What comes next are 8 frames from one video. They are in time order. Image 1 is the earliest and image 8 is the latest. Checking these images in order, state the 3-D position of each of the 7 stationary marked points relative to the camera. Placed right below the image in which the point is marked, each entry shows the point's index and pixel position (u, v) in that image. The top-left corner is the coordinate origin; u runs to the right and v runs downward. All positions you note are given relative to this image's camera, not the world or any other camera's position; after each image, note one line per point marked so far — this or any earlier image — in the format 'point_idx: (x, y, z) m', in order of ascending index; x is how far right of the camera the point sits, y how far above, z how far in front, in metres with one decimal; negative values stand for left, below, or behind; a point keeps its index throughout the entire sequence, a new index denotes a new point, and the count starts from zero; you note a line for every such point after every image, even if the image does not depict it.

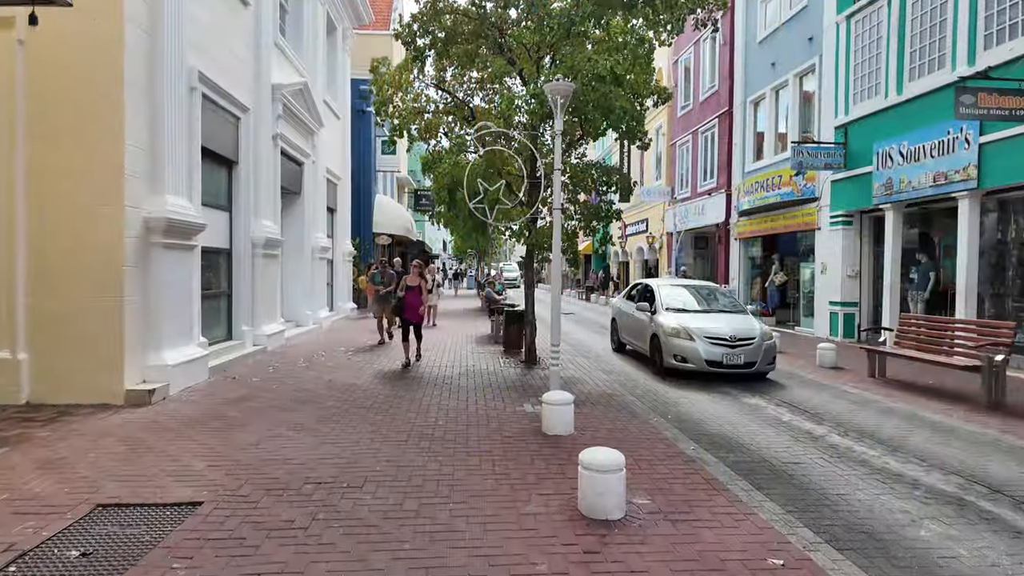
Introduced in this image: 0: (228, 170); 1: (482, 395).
0: (-5.2, +2.2, +11.5) m
1: (-0.4, -1.5, +8.5) m
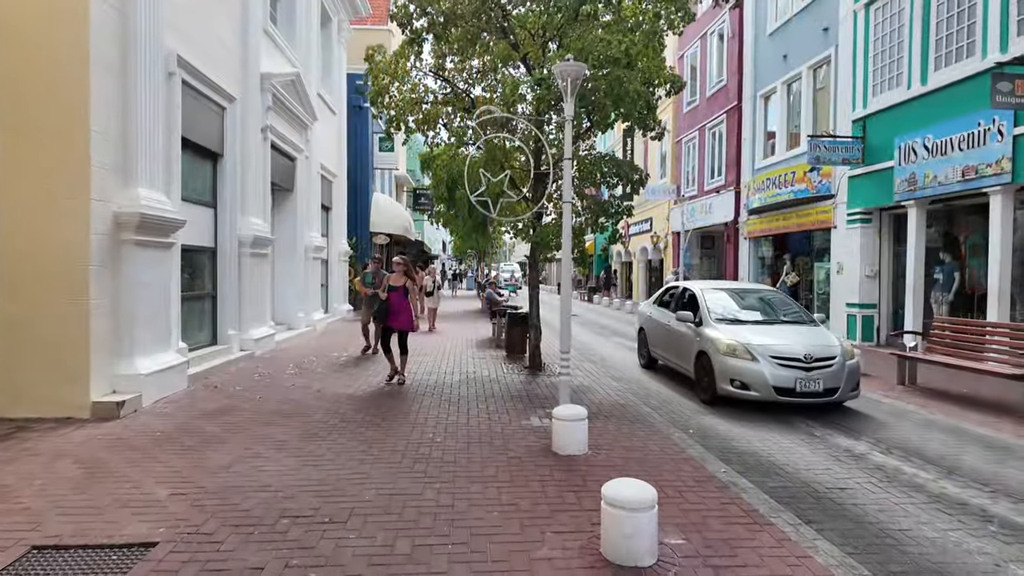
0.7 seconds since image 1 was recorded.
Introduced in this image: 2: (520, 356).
0: (-5.2, +2.1, +10.8) m
1: (-0.3, -1.5, +7.8) m
2: (+0.2, -1.3, +12.0) m
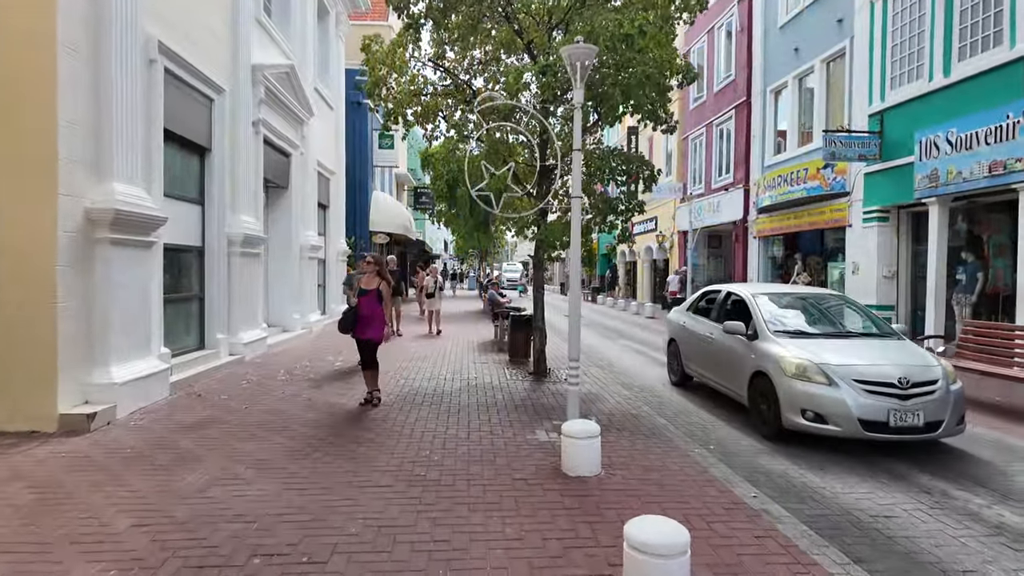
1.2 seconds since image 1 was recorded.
0: (-5.1, +2.1, +10.2) m
1: (-0.3, -1.5, +7.2) m
2: (+0.2, -1.3, +11.5) m
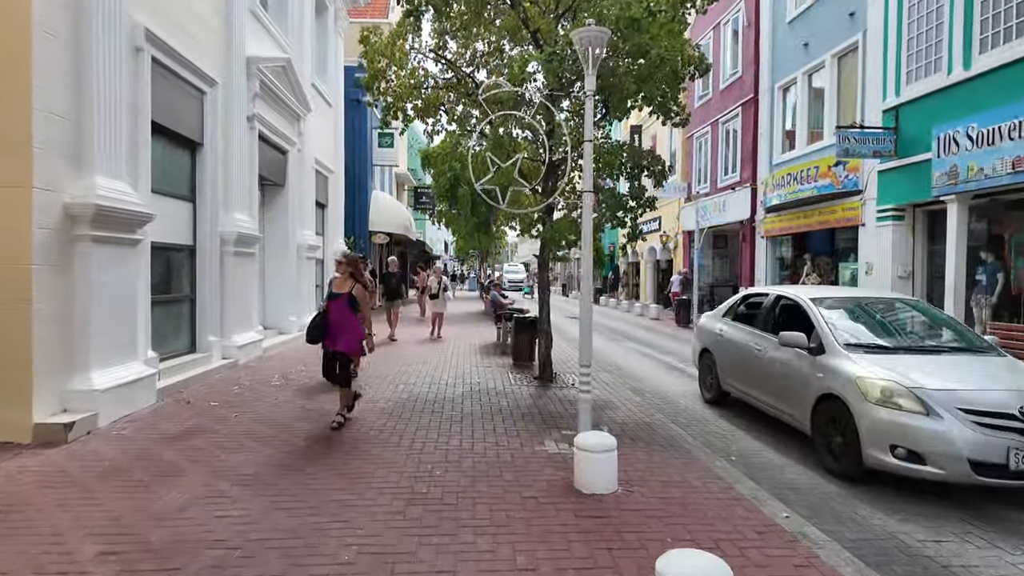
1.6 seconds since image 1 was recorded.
0: (-5.0, +2.1, +9.8) m
1: (-0.2, -1.5, +6.8) m
2: (+0.3, -1.4, +11.1) m
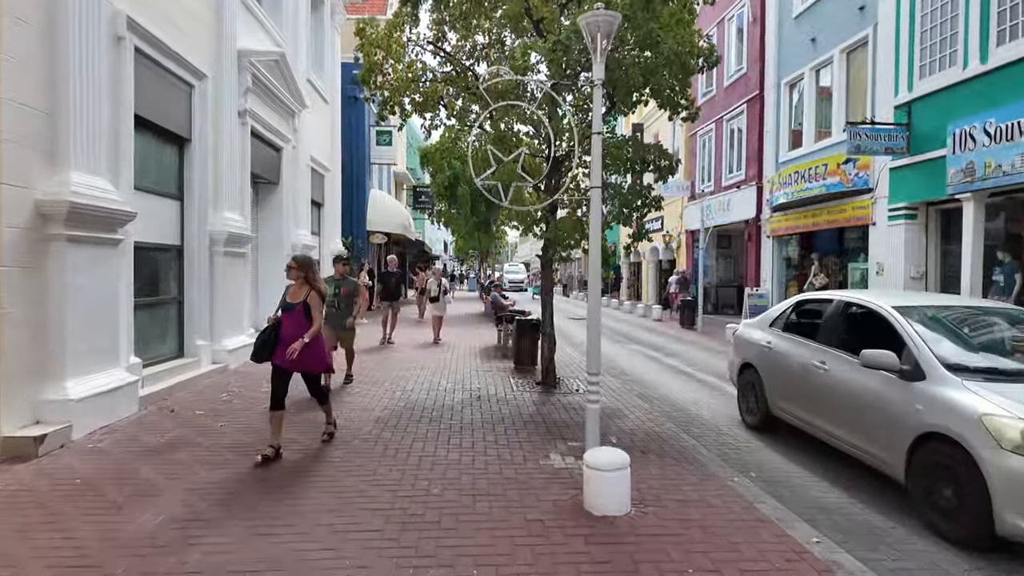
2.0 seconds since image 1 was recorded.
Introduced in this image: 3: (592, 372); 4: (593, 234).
0: (-5.0, +2.1, +9.4) m
1: (-0.2, -1.5, +6.4) m
2: (+0.3, -1.4, +10.7) m
3: (+0.7, -0.8, +5.8) m
4: (+0.8, +0.5, +6.0) m
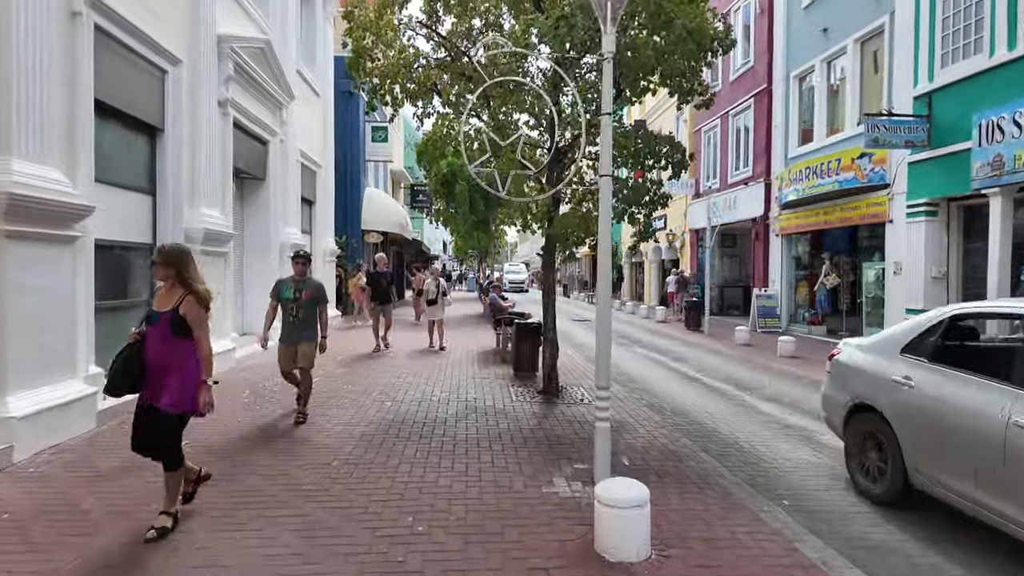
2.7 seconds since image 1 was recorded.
0: (-5.0, +2.1, +8.7) m
1: (-0.2, -1.6, +5.7) m
2: (+0.3, -1.4, +10.0) m
3: (+0.7, -0.8, +5.1) m
4: (+0.8, +0.5, +5.4) m
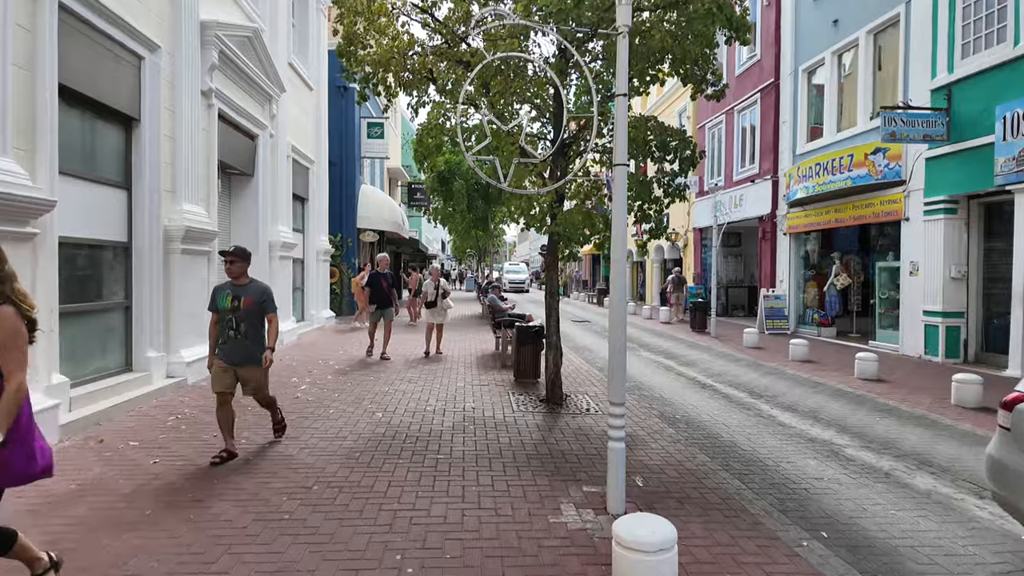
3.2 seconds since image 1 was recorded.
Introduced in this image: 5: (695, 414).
0: (-5.0, +2.0, +8.1) m
1: (-0.2, -1.6, +5.2) m
2: (+0.3, -1.4, +9.4) m
3: (+0.7, -0.8, +4.5) m
4: (+0.8, +0.5, +4.8) m
5: (+2.3, -1.6, +7.8) m
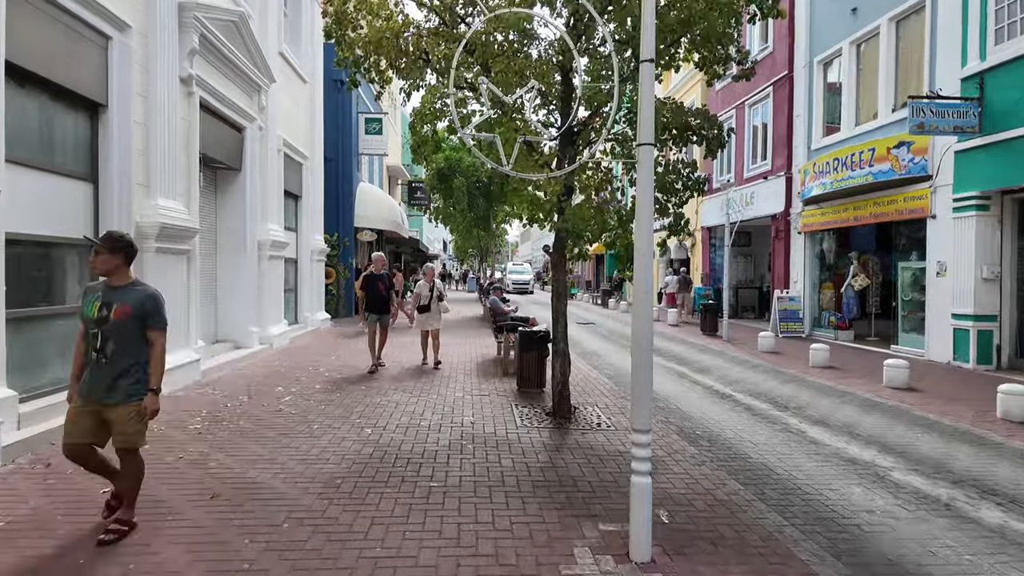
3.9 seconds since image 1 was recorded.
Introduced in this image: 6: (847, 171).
0: (-5.0, +2.0, +7.4) m
1: (-0.2, -1.6, +4.4) m
2: (+0.4, -1.4, +8.7) m
3: (+0.8, -0.8, +3.8) m
4: (+0.8, +0.5, +4.1) m
5: (+2.3, -1.6, +7.1) m
6: (+7.9, +2.7, +14.6) m
